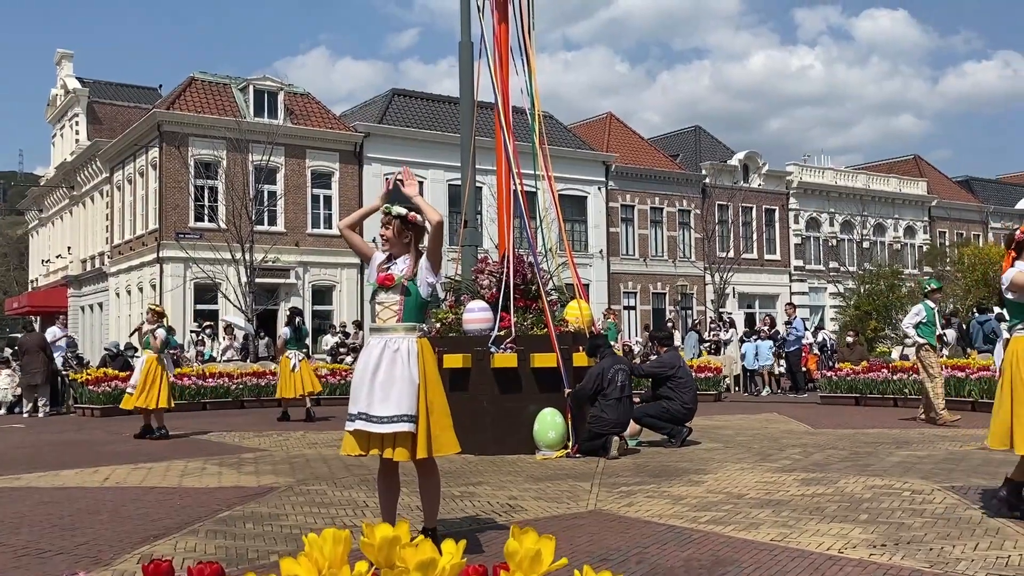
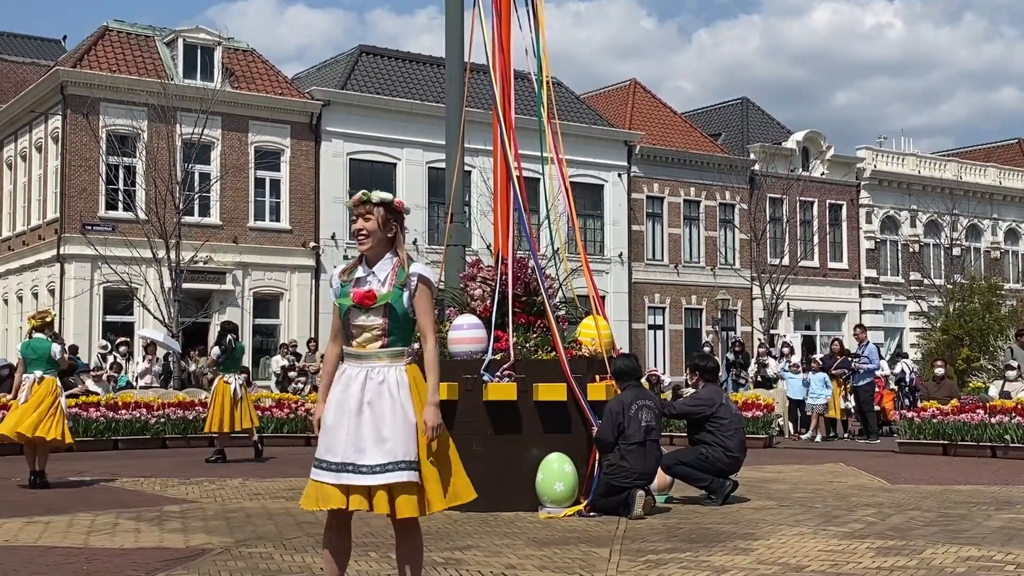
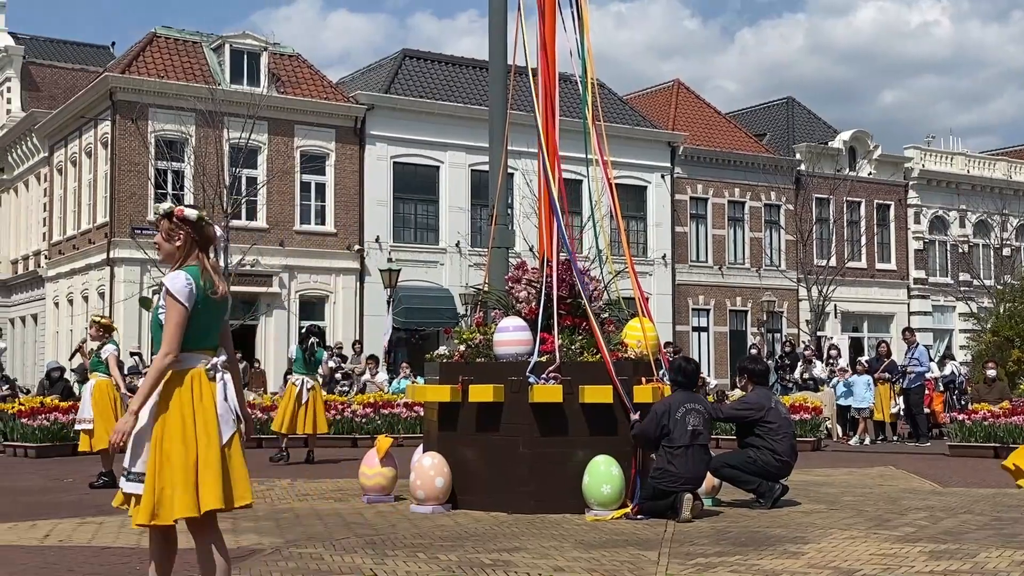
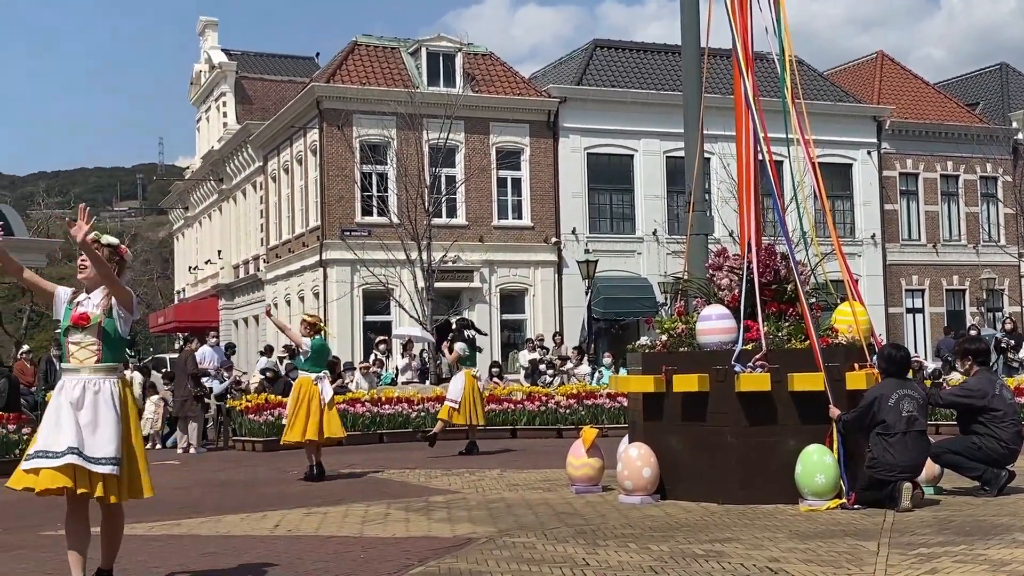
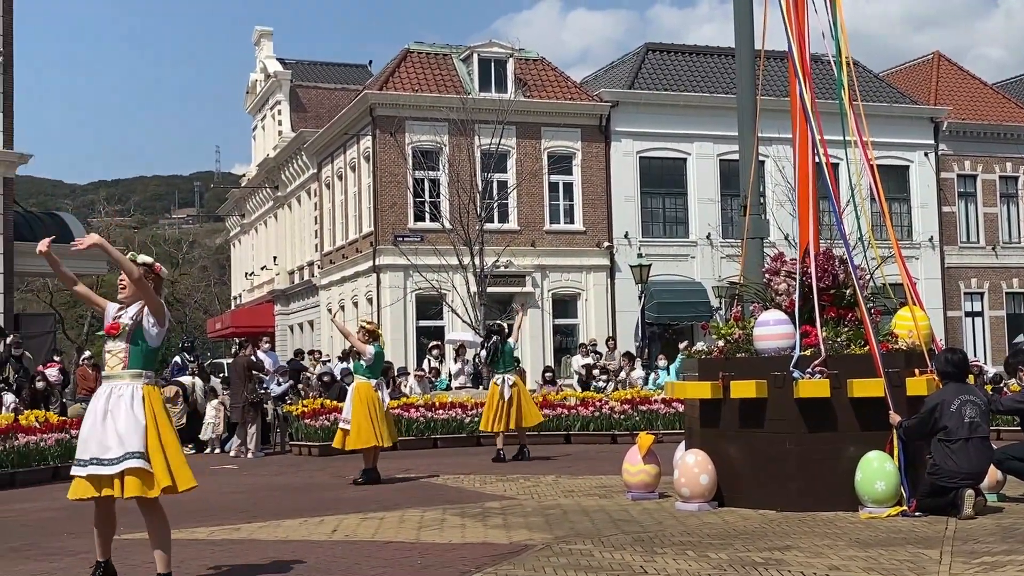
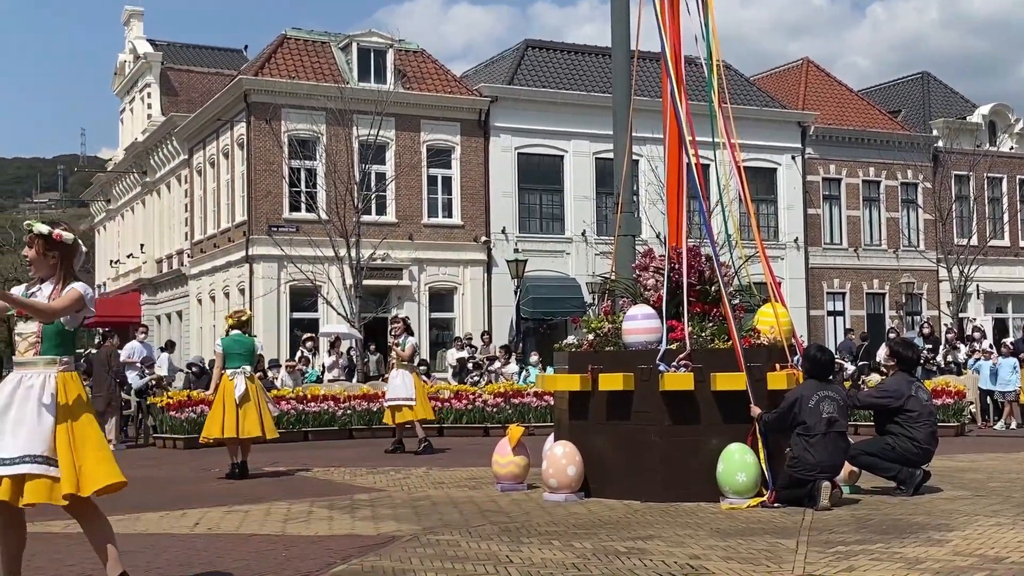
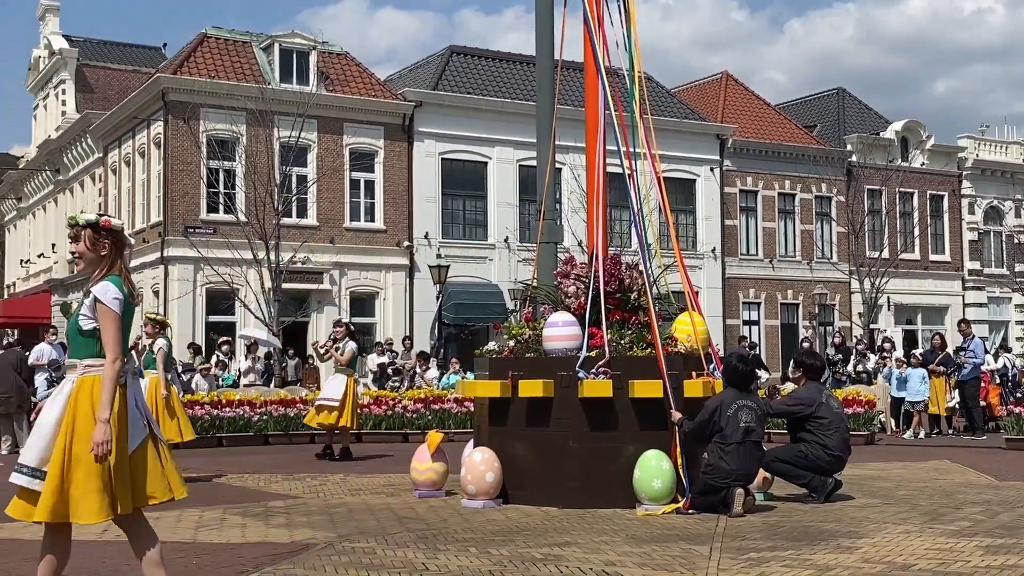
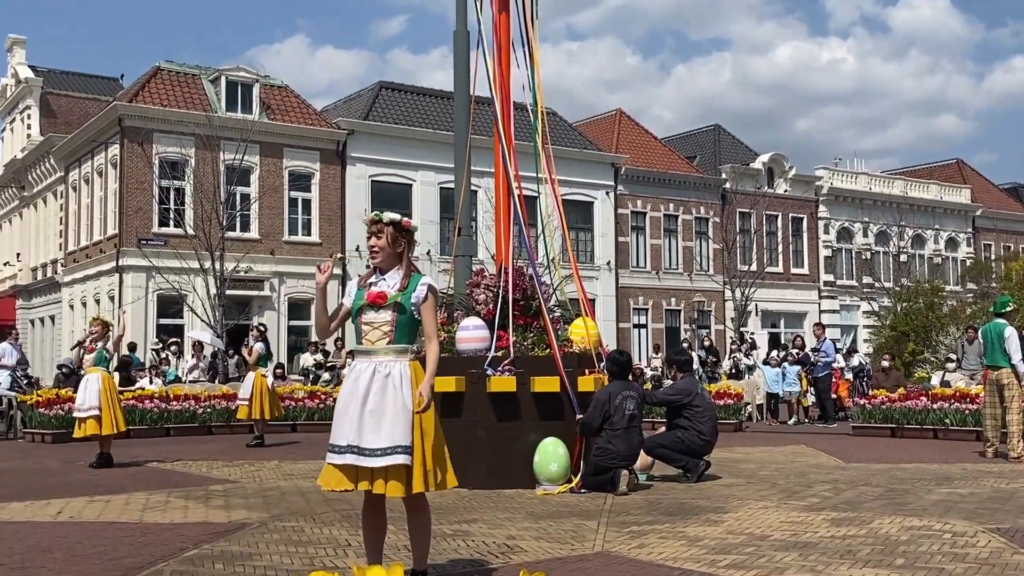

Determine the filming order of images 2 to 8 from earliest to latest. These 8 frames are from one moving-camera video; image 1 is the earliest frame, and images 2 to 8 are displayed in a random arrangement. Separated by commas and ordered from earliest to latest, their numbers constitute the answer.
8, 2, 3, 7, 6, 4, 5
